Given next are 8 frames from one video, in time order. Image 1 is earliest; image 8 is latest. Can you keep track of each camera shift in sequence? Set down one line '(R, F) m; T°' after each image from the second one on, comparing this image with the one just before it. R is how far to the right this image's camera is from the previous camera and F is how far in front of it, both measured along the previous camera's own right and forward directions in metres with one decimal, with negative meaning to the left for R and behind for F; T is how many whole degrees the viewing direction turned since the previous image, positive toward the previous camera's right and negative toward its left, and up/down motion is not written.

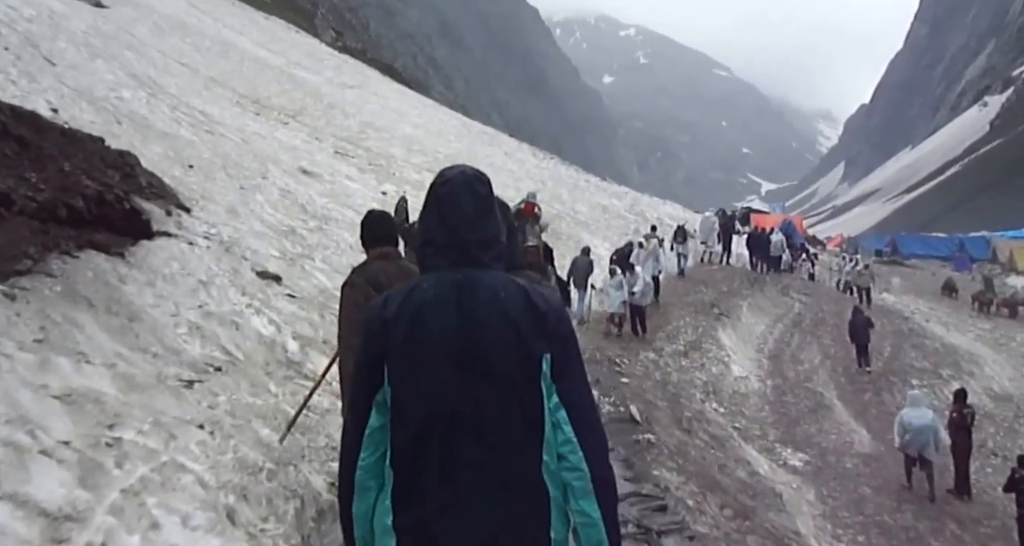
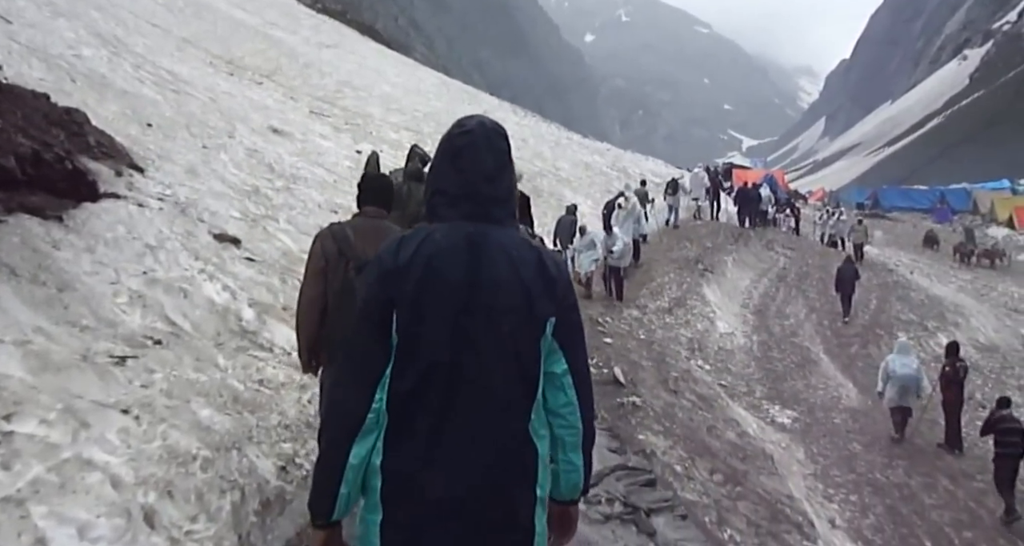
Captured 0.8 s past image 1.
(+0.1, +0.5) m; +1°
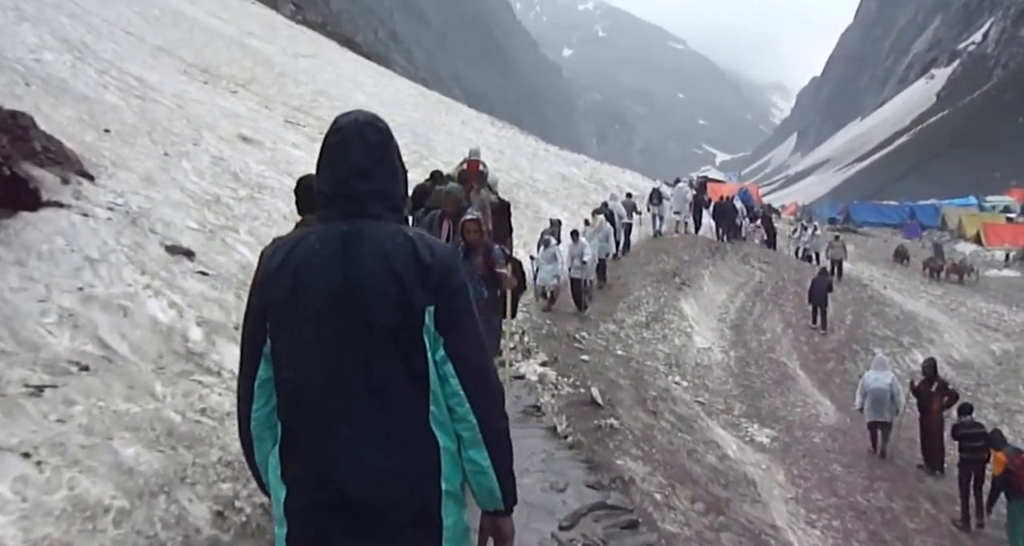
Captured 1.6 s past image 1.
(0.0, +0.4) m; +2°
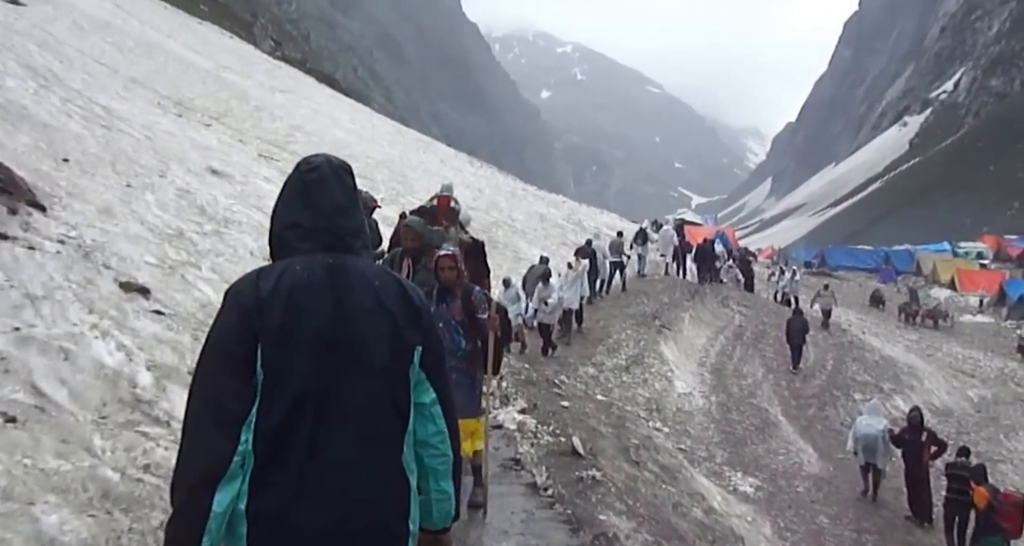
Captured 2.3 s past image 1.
(0.0, +0.4) m; +2°
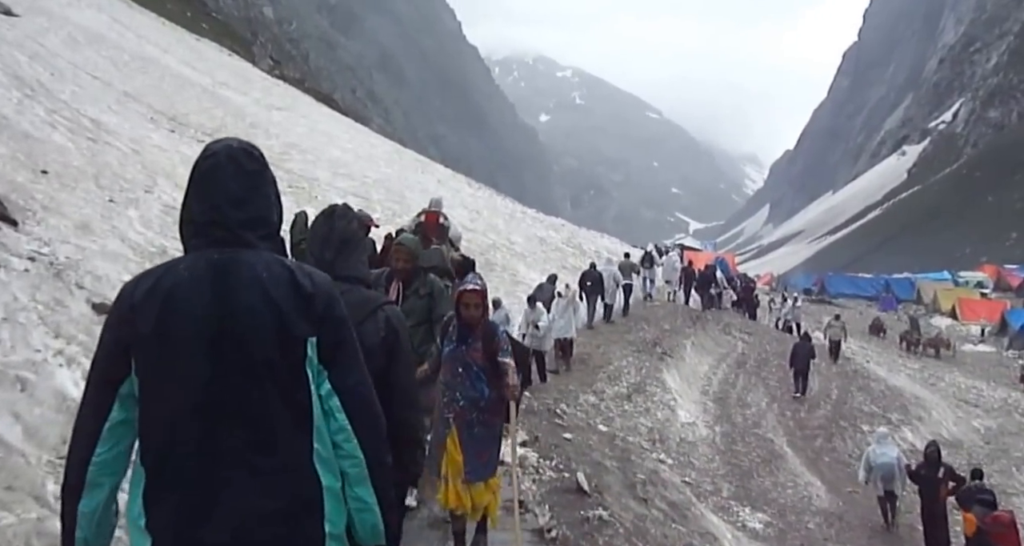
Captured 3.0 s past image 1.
(-0.1, +0.5) m; 0°
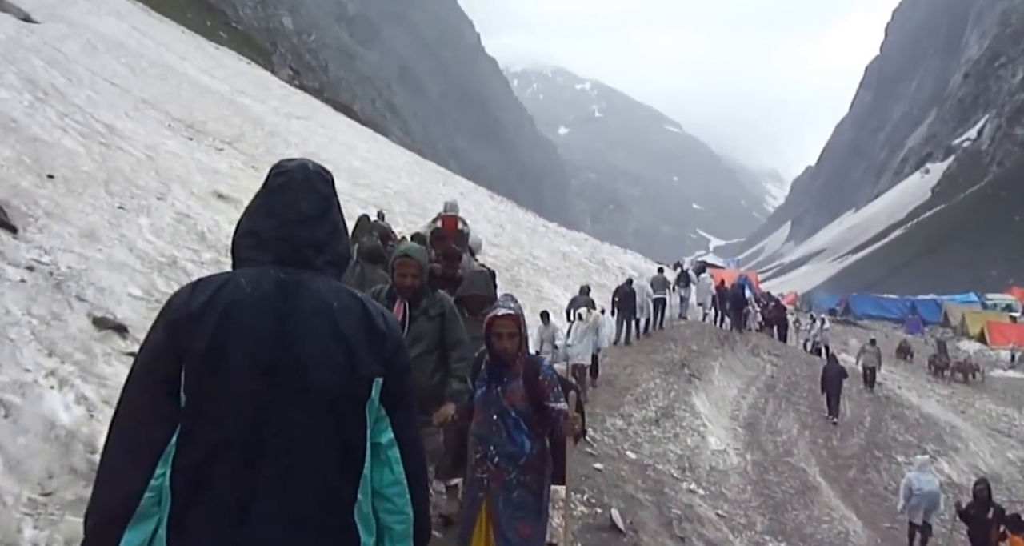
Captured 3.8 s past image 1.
(-0.1, +0.6) m; -1°
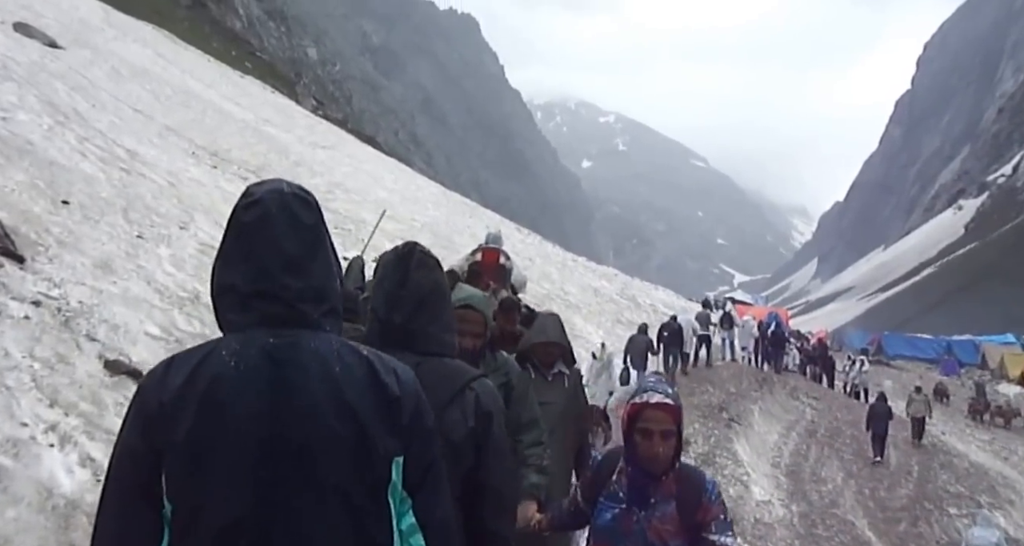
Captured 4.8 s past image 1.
(-0.2, +0.6) m; -1°
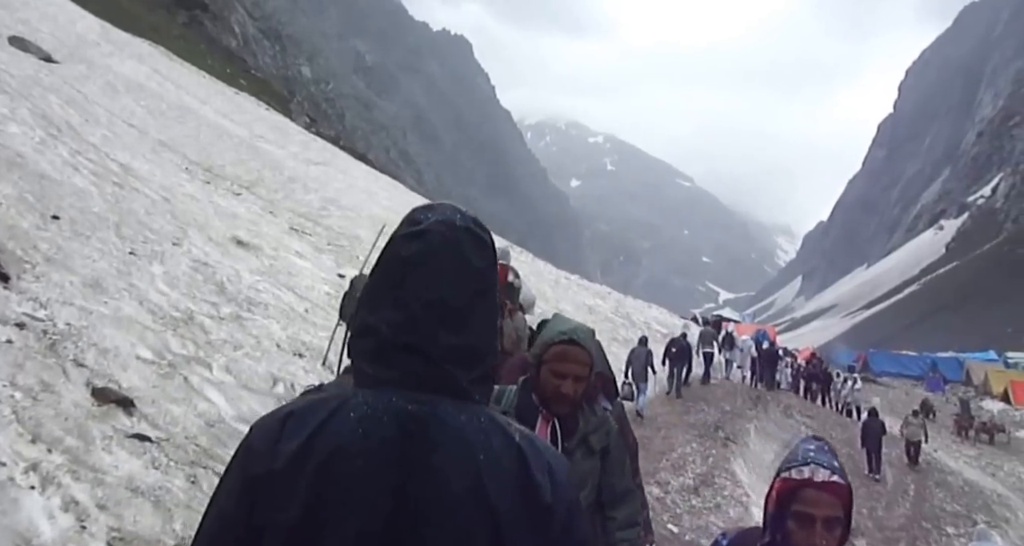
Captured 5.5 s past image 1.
(-0.2, +0.3) m; +1°
